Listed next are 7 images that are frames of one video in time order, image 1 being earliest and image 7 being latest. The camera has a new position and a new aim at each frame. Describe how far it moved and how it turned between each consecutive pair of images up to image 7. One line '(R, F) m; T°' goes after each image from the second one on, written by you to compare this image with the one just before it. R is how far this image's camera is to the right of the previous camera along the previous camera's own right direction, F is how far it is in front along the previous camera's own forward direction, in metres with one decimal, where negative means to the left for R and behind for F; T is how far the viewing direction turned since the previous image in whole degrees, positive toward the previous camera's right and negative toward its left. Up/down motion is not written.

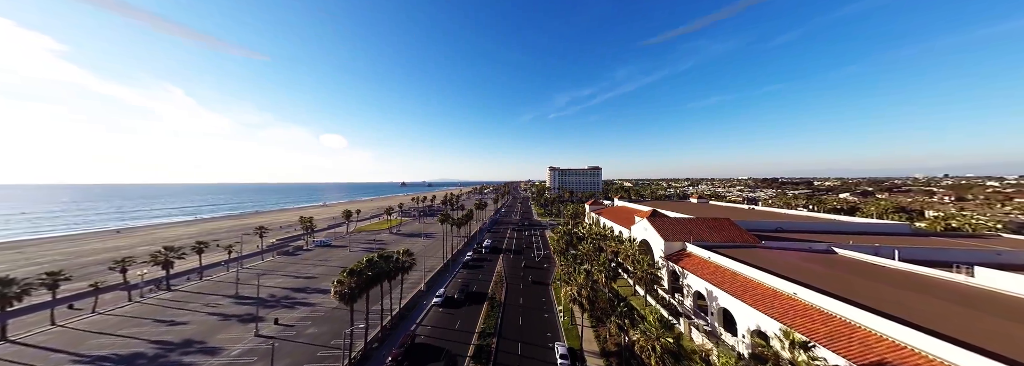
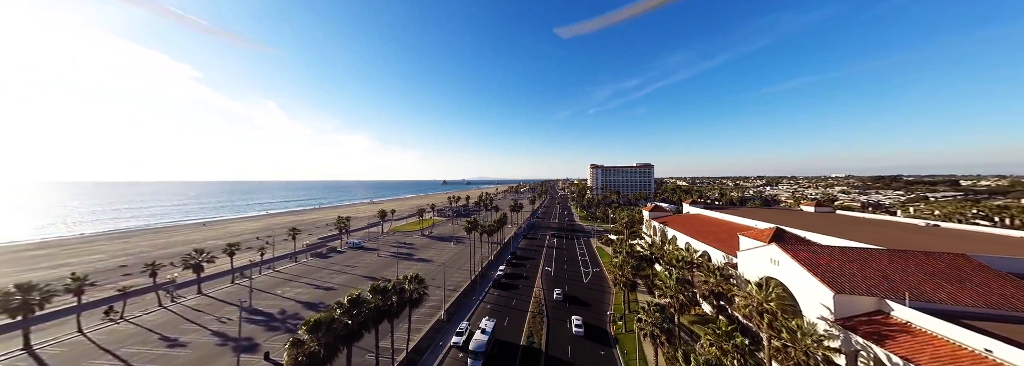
(-0.8, +8.8) m; -9°
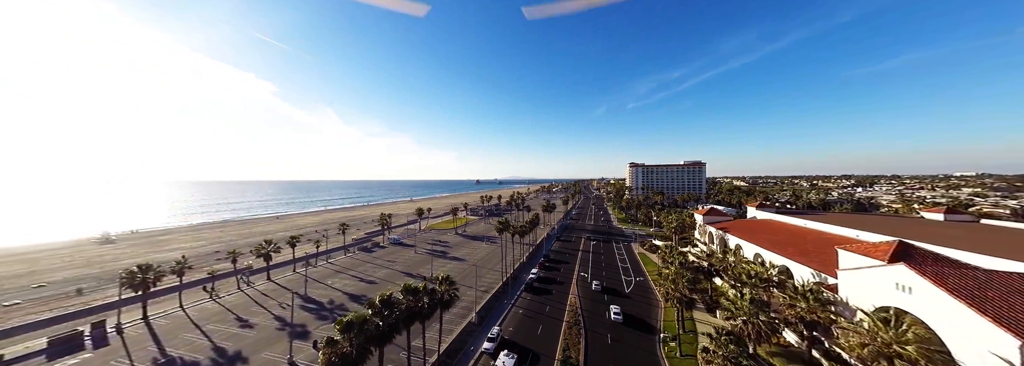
(-0.2, +1.5) m; -8°
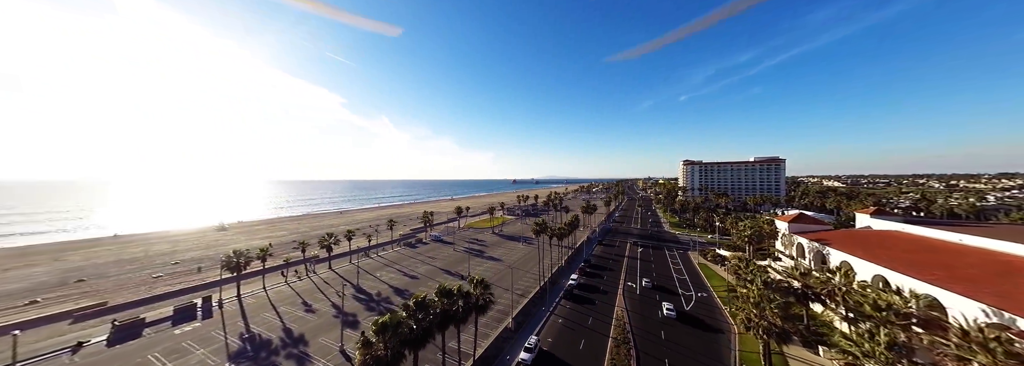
(-0.2, +1.6) m; -9°
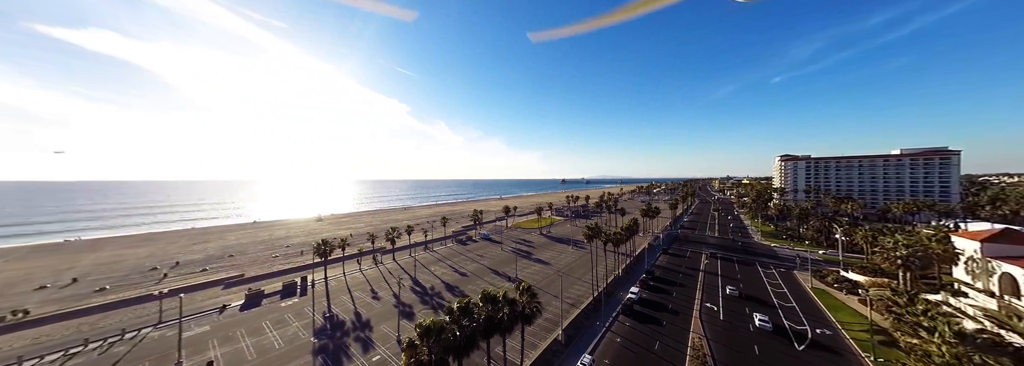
(-0.2, +1.7) m; -12°
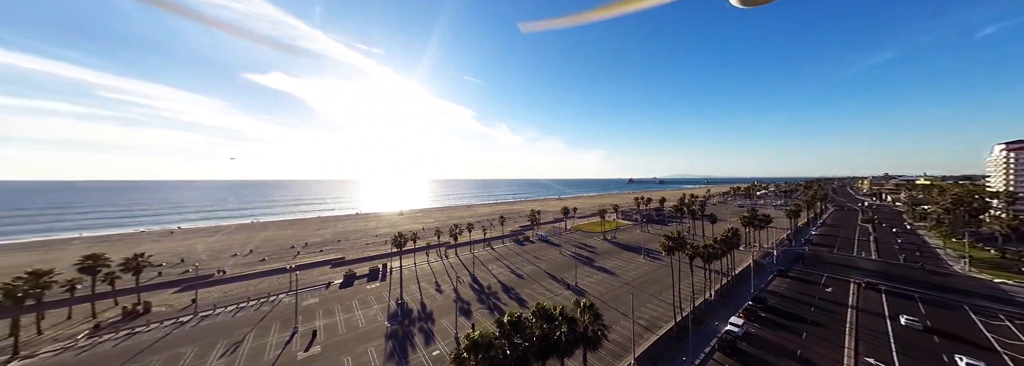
(-0.1, +2.1) m; -14°
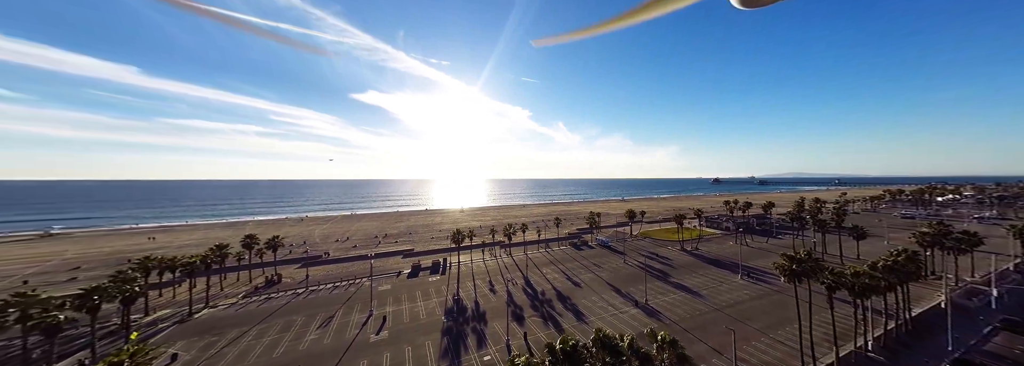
(0.0, +2.2) m; -14°
